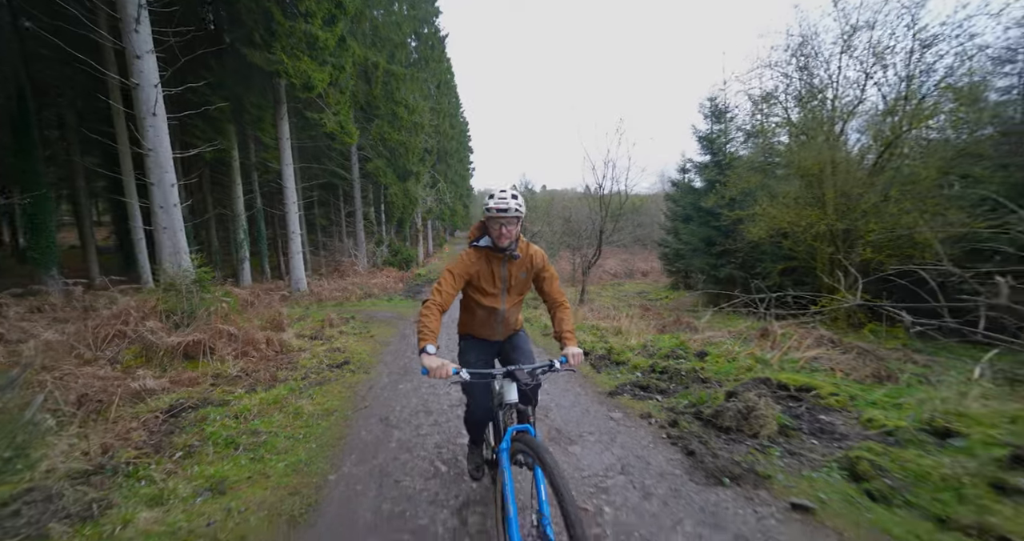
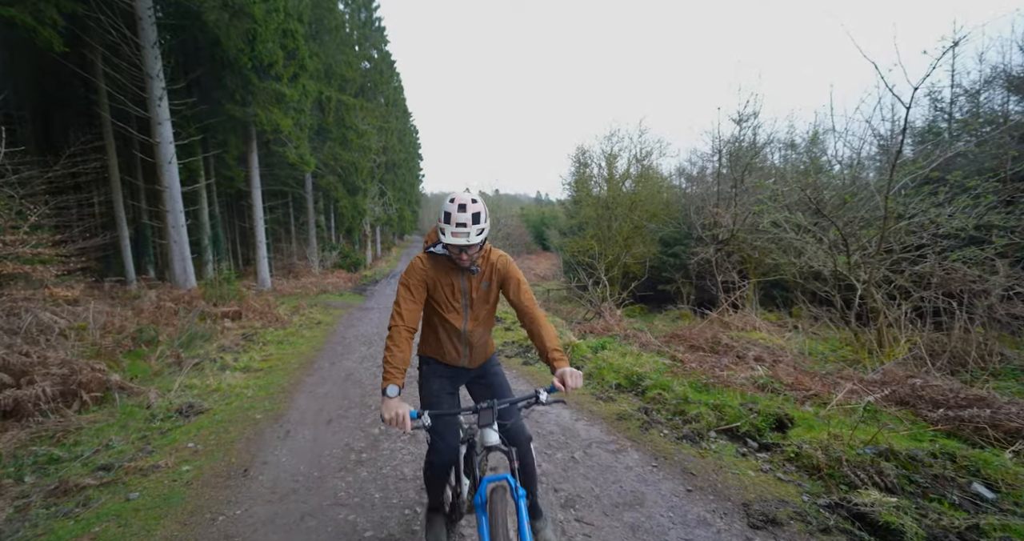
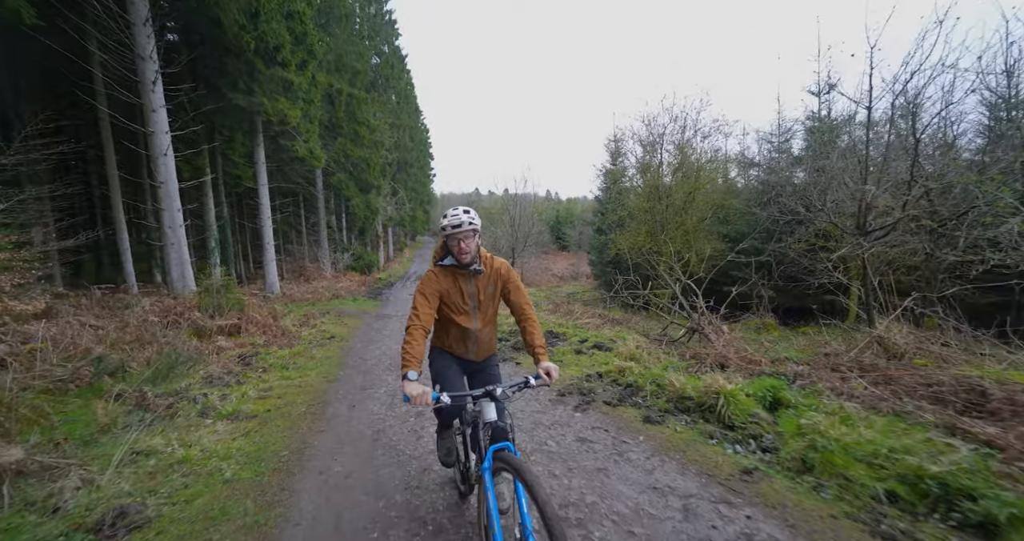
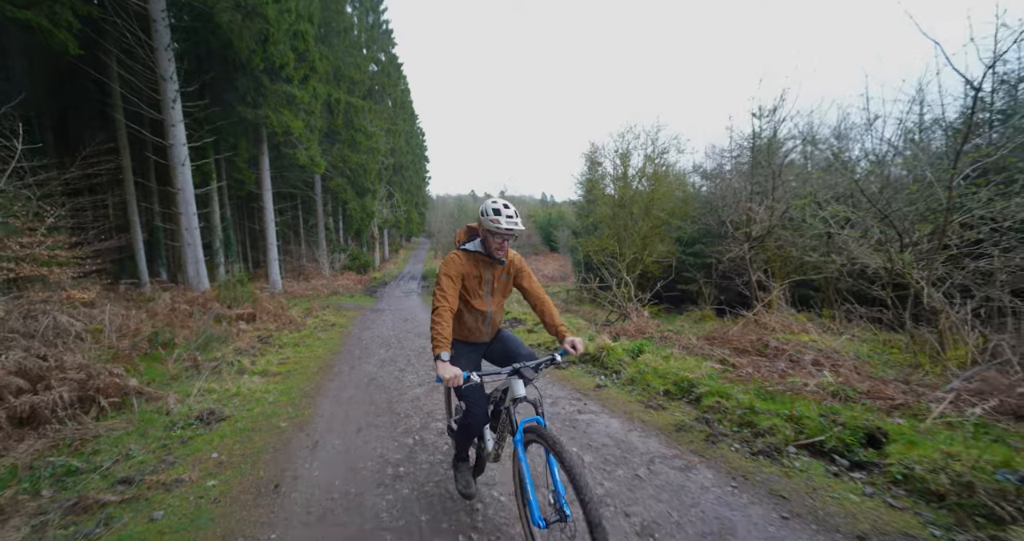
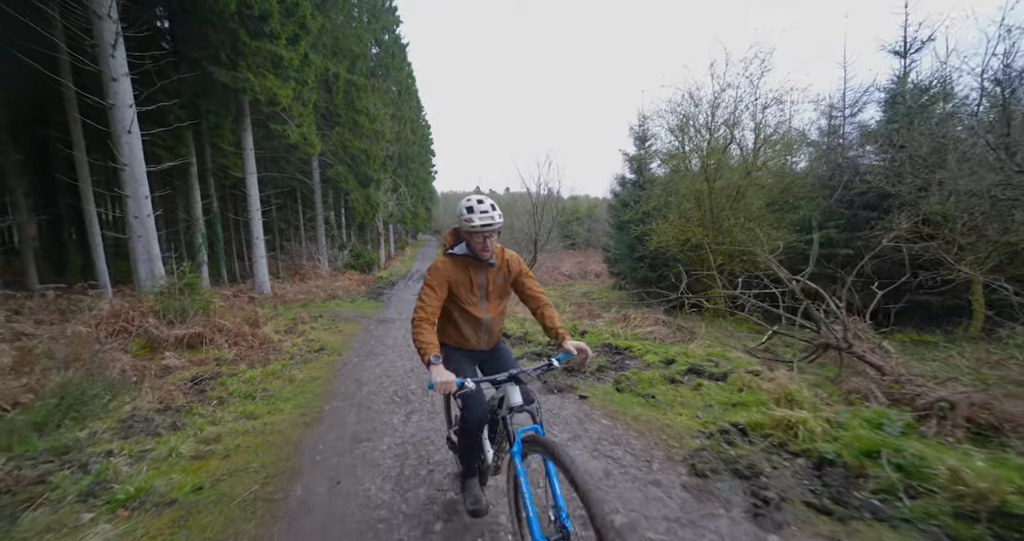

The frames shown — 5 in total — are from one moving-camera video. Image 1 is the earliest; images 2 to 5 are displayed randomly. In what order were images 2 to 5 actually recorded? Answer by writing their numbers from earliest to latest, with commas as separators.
5, 3, 4, 2
